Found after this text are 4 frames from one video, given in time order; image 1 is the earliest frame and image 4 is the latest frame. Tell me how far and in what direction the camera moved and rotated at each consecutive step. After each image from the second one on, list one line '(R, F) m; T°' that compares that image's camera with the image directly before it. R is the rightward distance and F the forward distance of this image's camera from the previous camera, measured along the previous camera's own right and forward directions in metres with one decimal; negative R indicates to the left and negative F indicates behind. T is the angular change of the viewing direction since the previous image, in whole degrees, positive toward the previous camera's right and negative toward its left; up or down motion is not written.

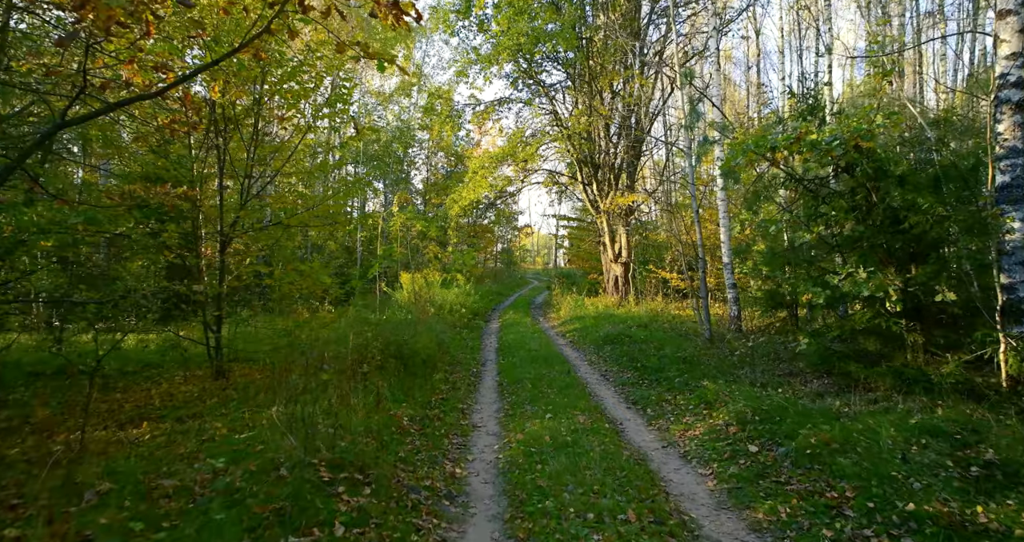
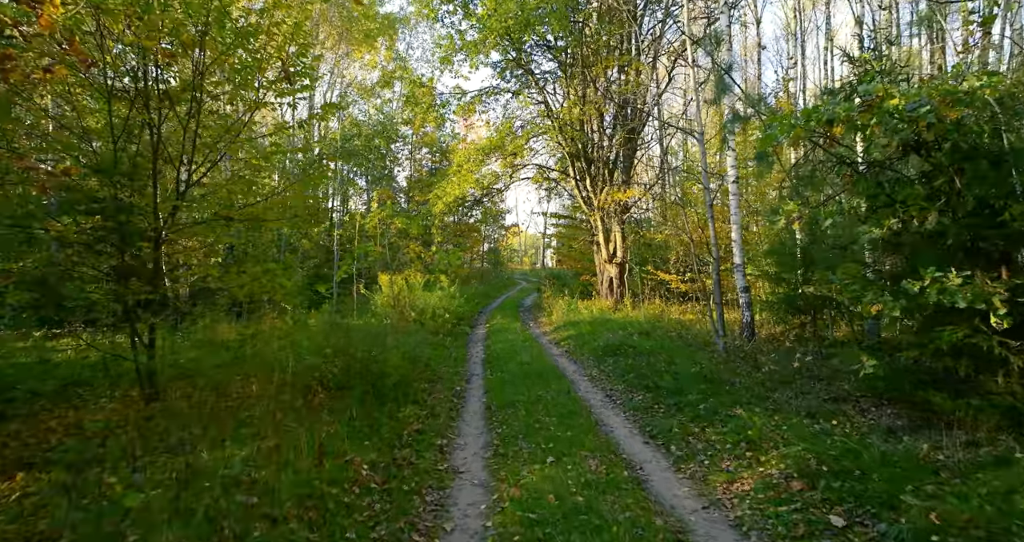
(0.0, +1.4) m; +1°
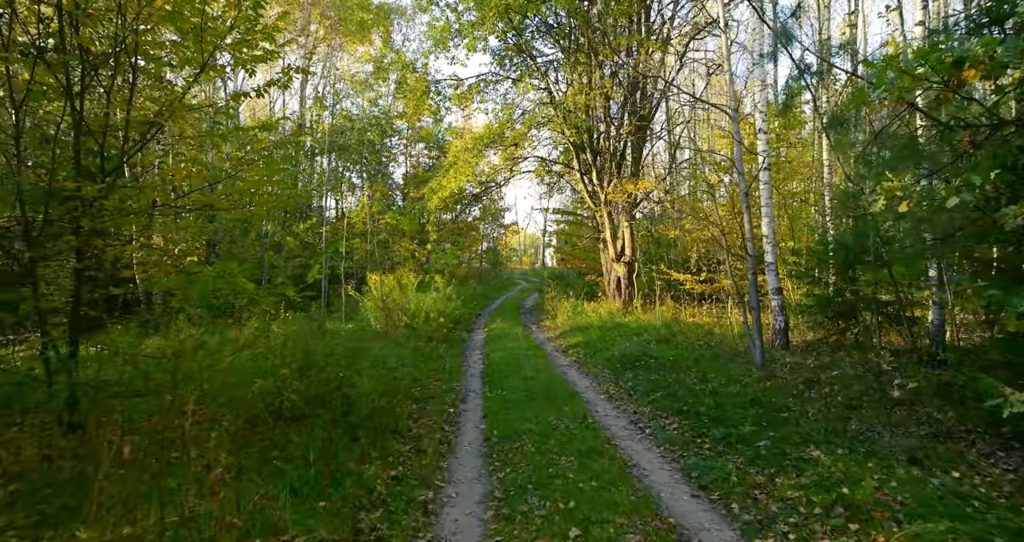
(-0.1, +1.4) m; 0°
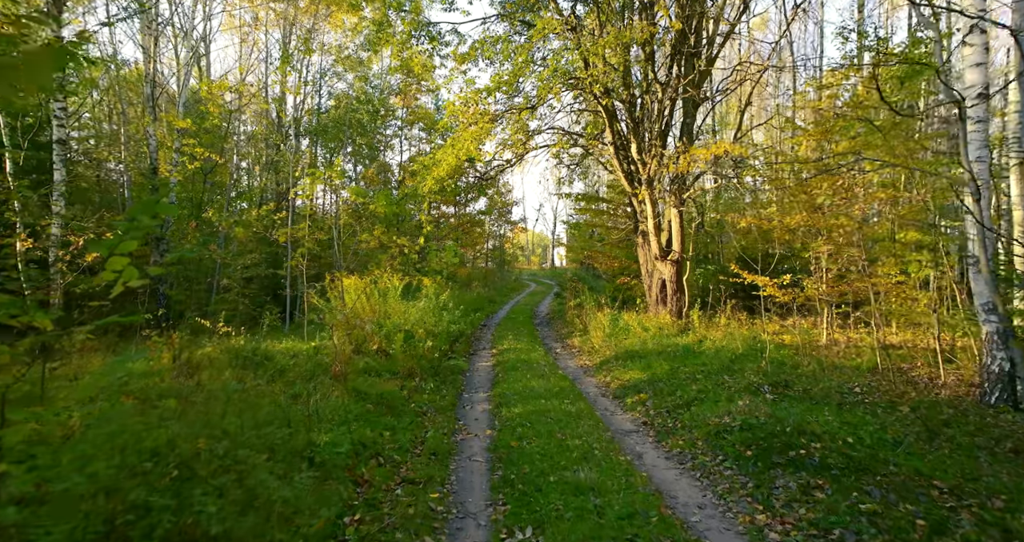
(-0.3, +4.5) m; -1°
